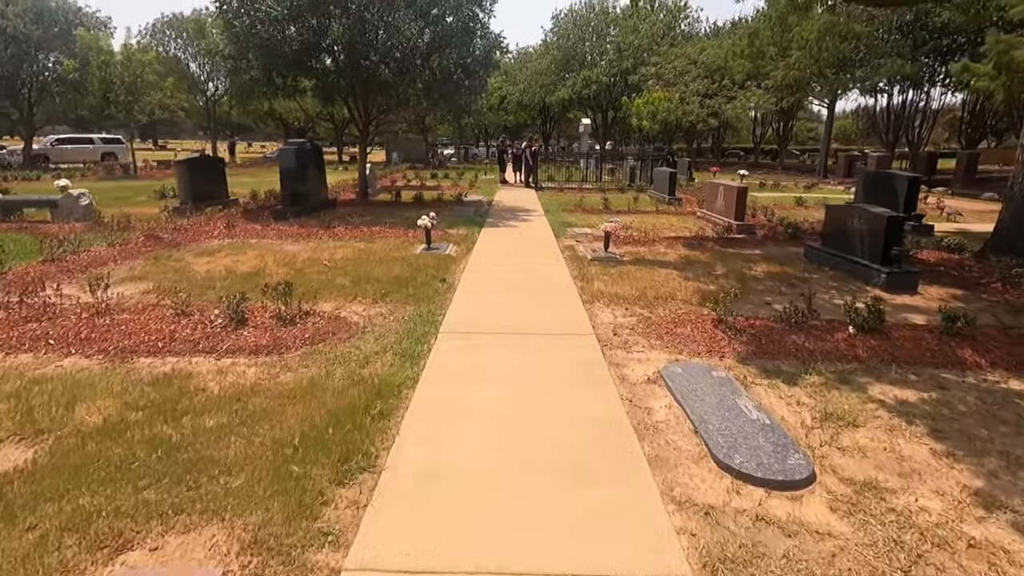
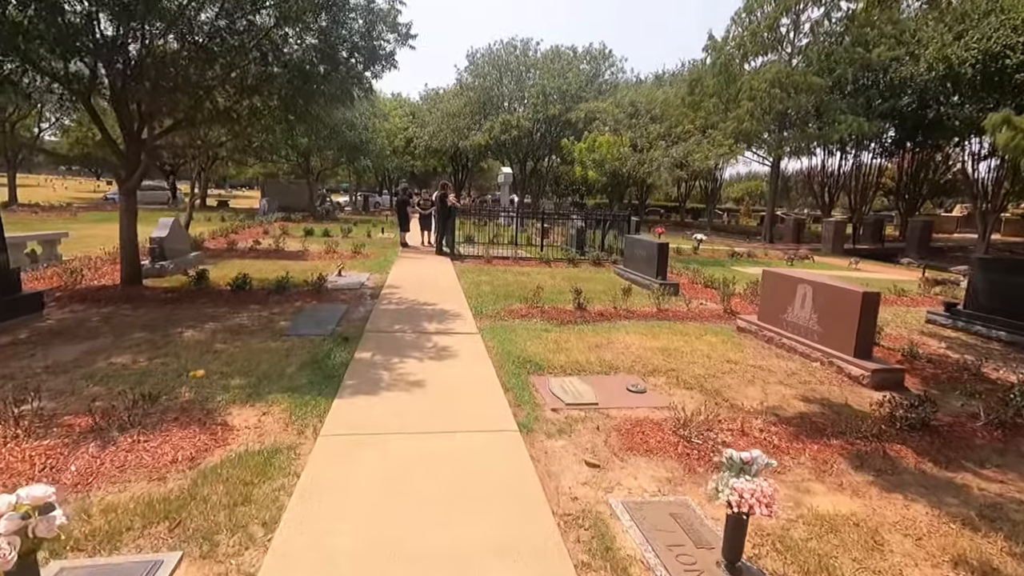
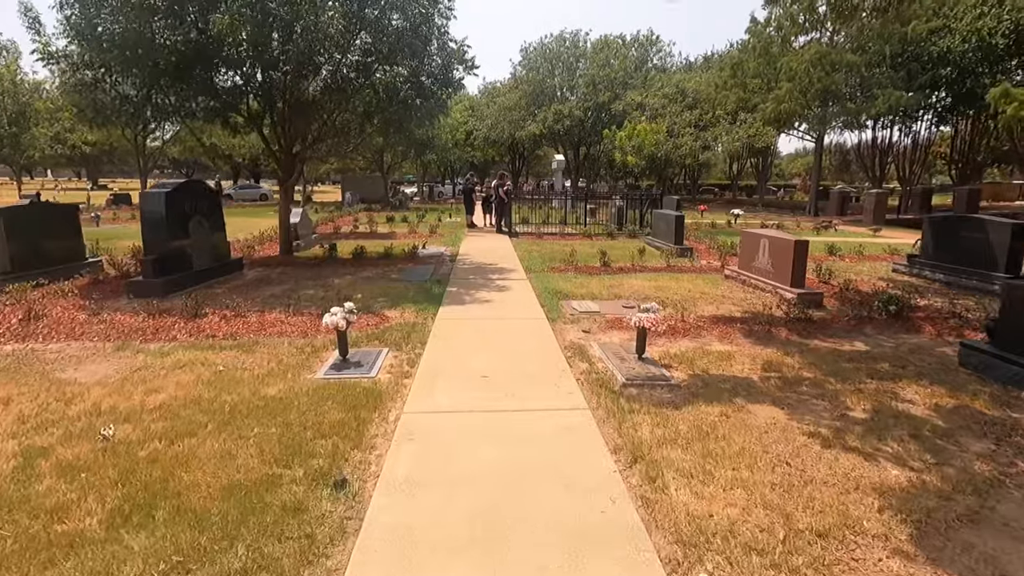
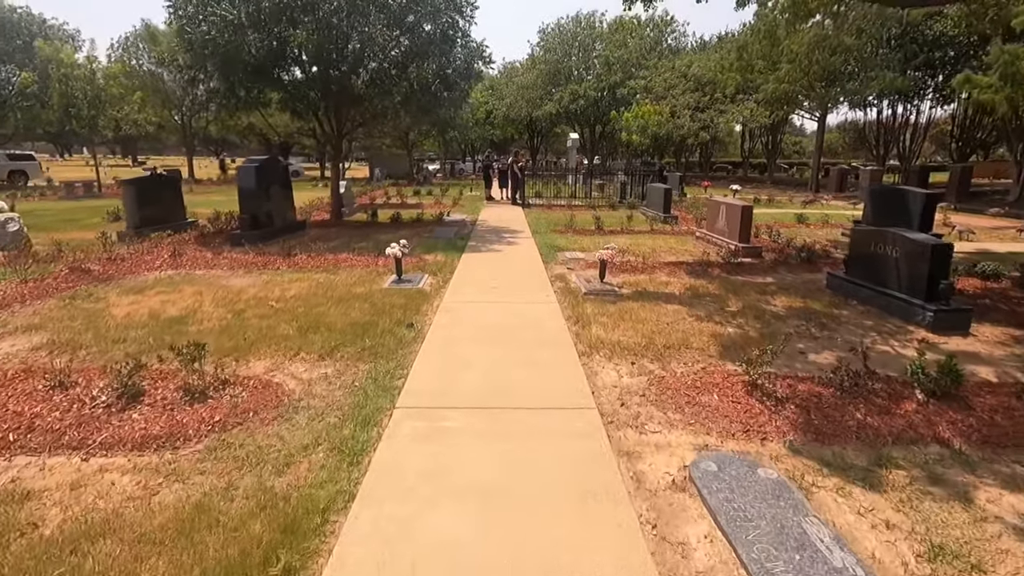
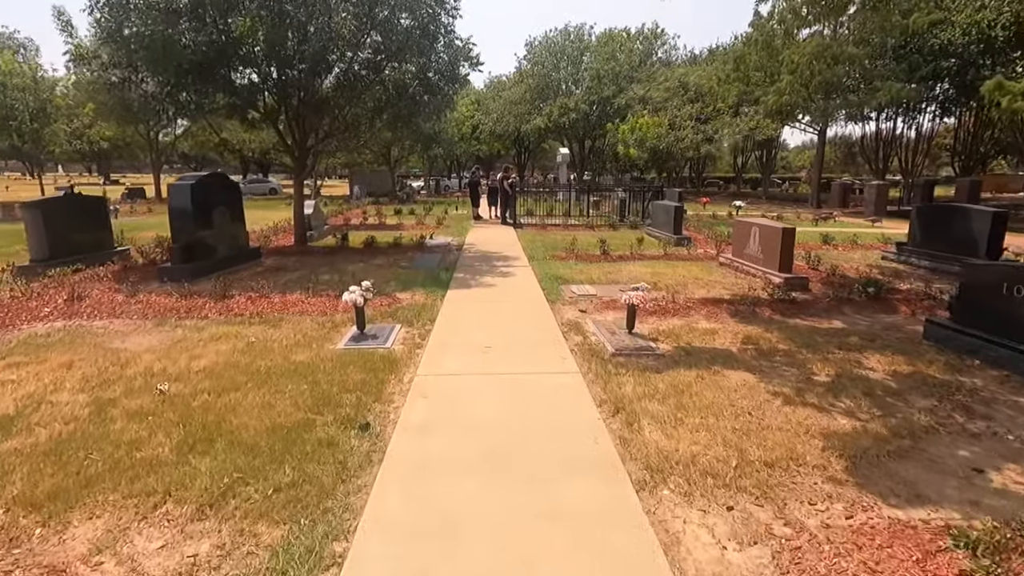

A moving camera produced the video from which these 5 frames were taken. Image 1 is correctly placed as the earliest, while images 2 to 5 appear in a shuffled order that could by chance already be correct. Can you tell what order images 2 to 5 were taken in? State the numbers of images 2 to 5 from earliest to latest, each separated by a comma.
4, 5, 3, 2
